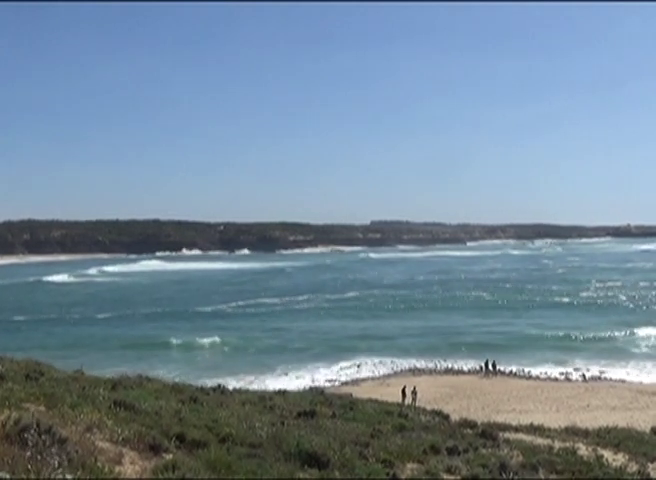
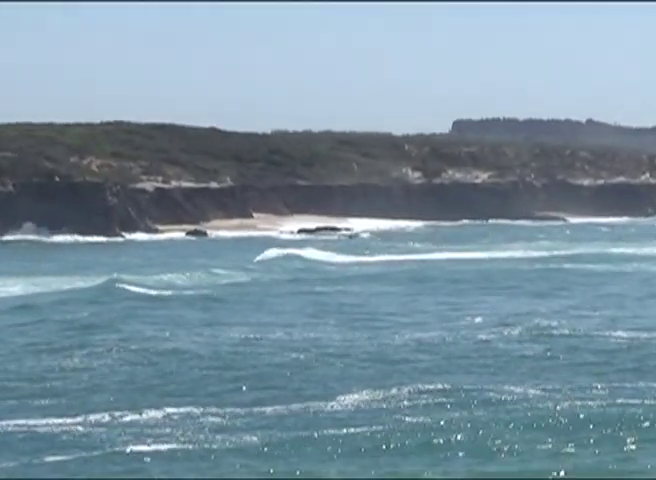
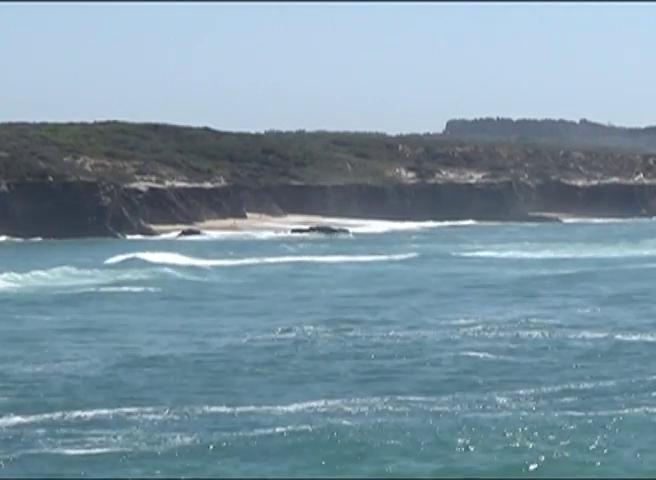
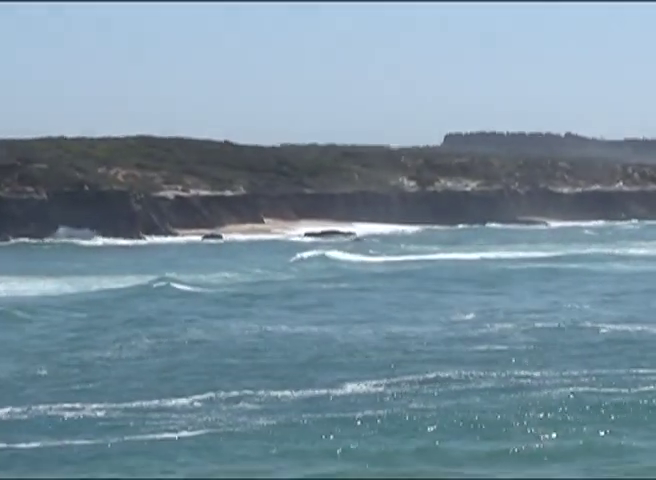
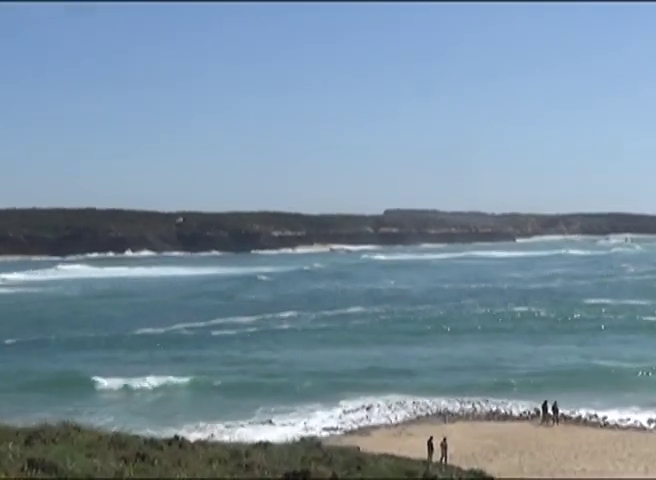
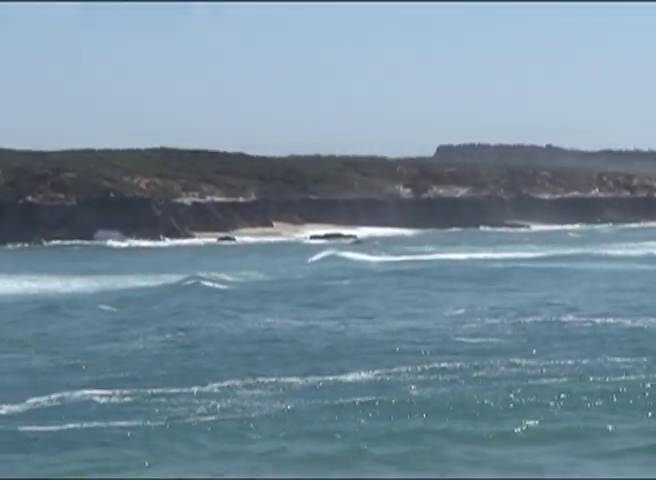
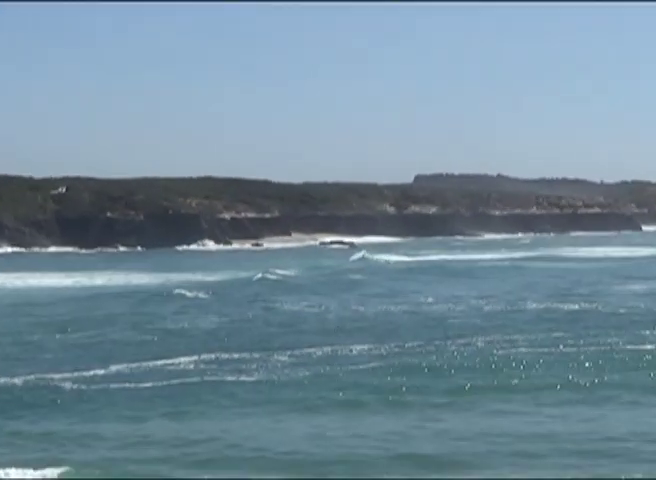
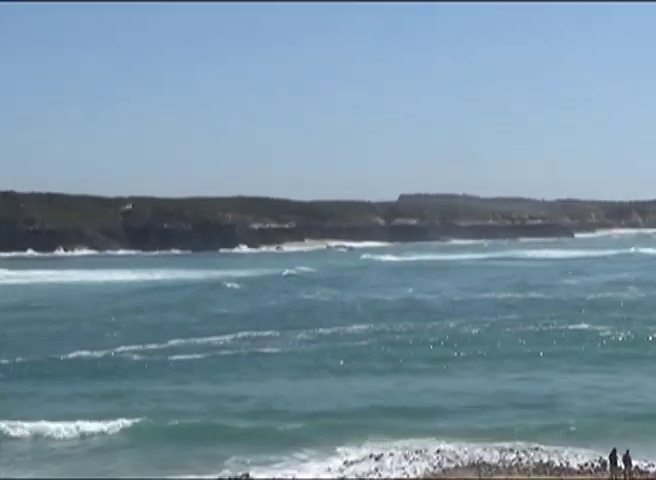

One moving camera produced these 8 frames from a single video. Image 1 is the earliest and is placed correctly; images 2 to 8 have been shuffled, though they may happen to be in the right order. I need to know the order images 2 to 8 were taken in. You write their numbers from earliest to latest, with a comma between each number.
5, 8, 7, 6, 4, 2, 3
